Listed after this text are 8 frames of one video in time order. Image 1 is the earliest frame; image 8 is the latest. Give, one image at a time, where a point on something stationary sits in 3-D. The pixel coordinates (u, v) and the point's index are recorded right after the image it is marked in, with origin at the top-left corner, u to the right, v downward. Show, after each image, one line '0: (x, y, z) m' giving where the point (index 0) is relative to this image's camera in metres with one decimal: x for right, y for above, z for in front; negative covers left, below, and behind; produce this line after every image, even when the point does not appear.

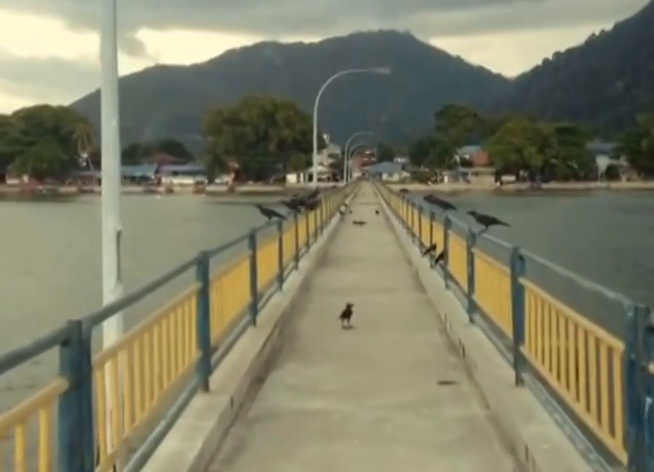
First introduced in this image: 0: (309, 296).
0: (-0.3, -1.1, +16.2) m
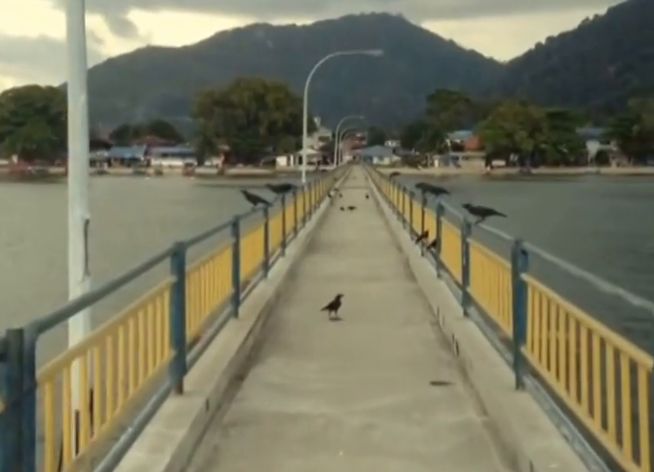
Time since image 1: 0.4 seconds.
0: (-0.6, -0.9, +15.5) m
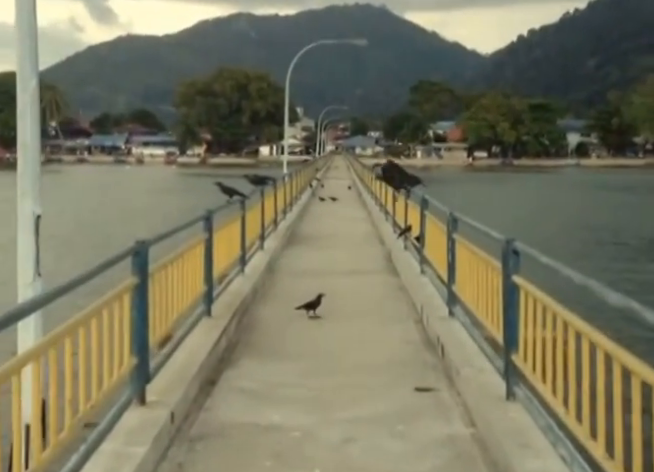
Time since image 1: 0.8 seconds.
0: (-0.9, -0.7, +14.9) m
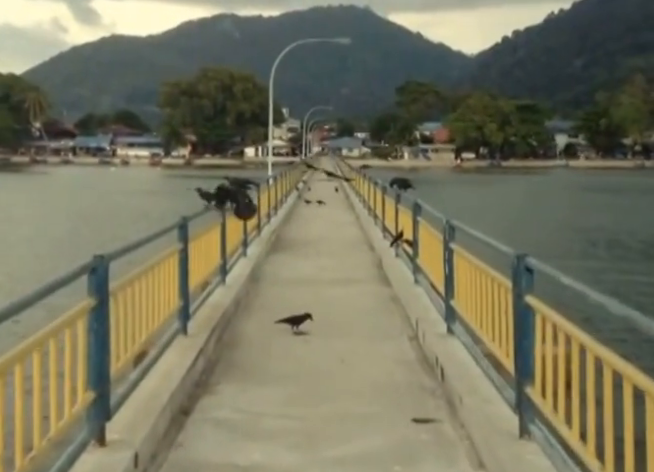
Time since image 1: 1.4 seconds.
0: (-1.1, -0.9, +13.9) m
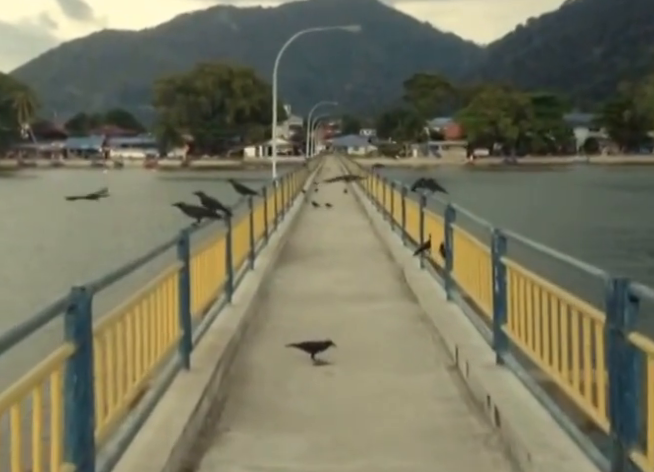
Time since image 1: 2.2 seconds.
0: (-0.9, -1.0, +12.4) m
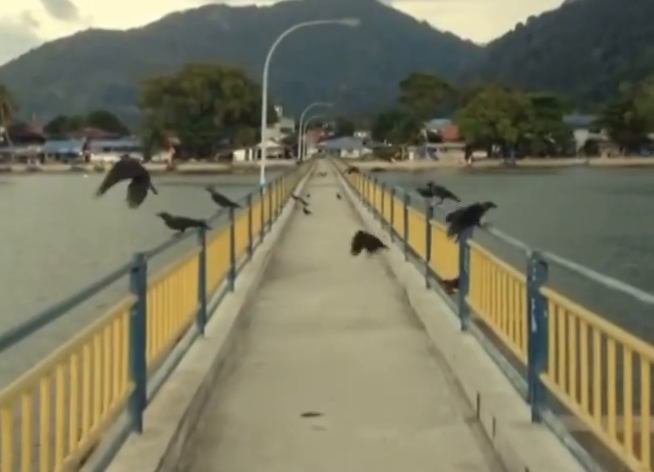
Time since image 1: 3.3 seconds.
0: (-1.0, -1.2, +10.7) m
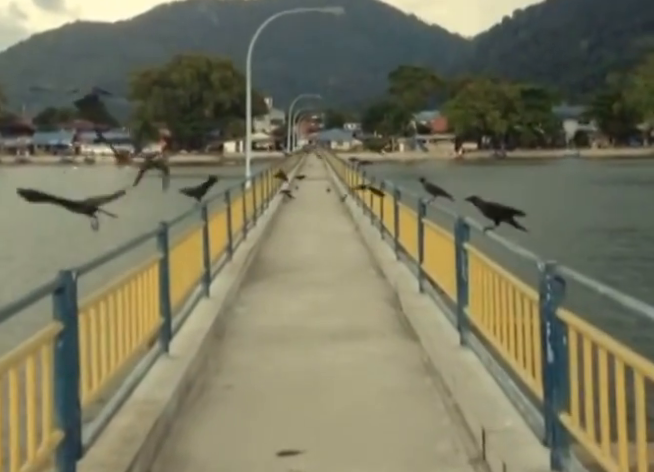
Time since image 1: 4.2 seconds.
0: (-1.1, -1.2, +9.5) m
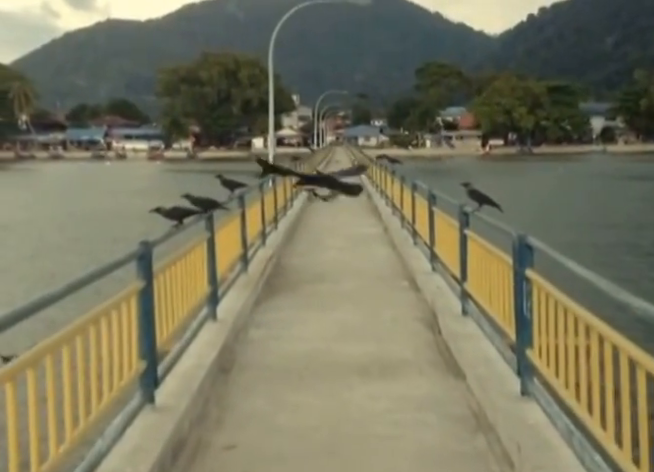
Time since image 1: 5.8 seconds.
0: (-0.9, -1.4, +7.9) m
